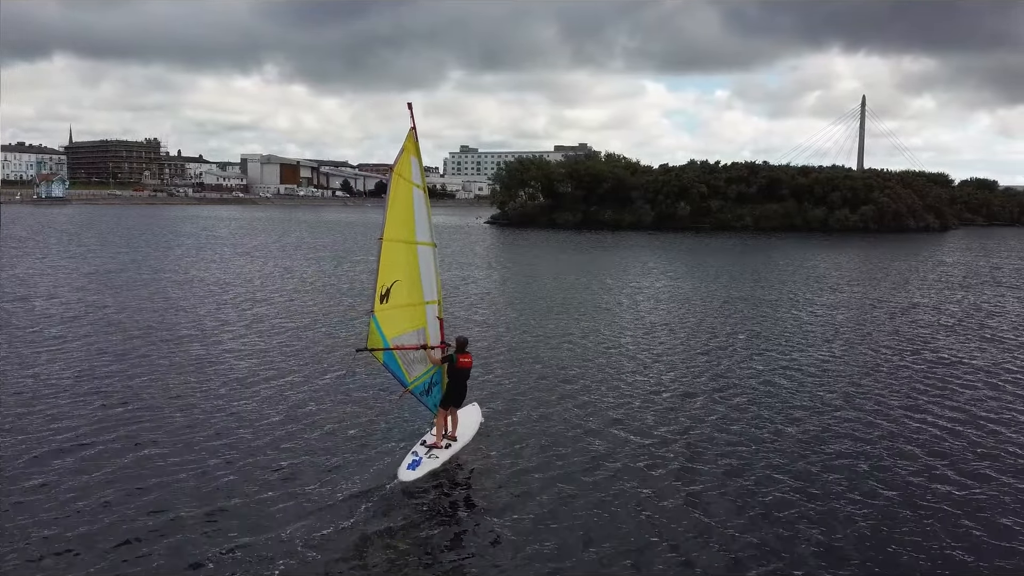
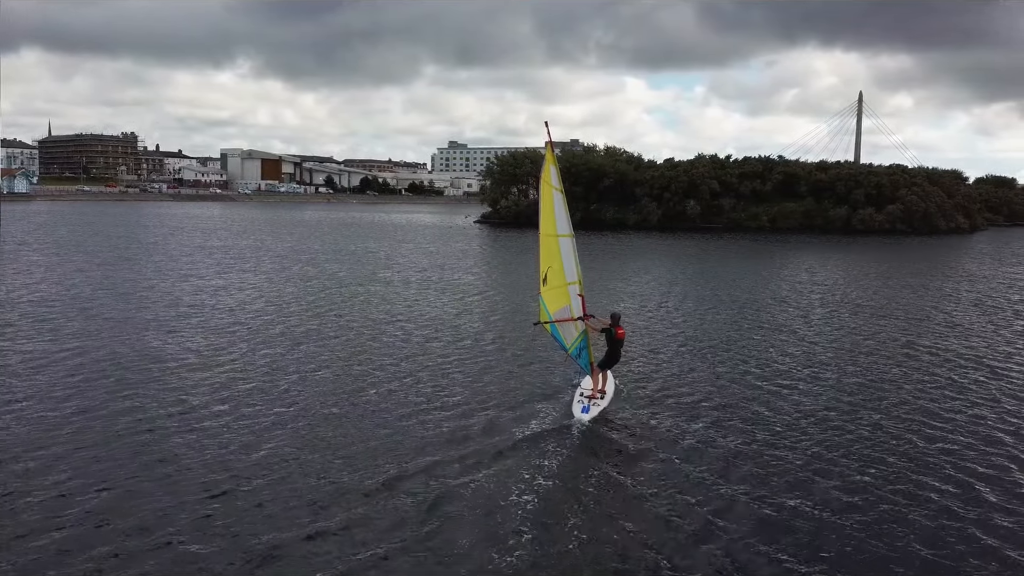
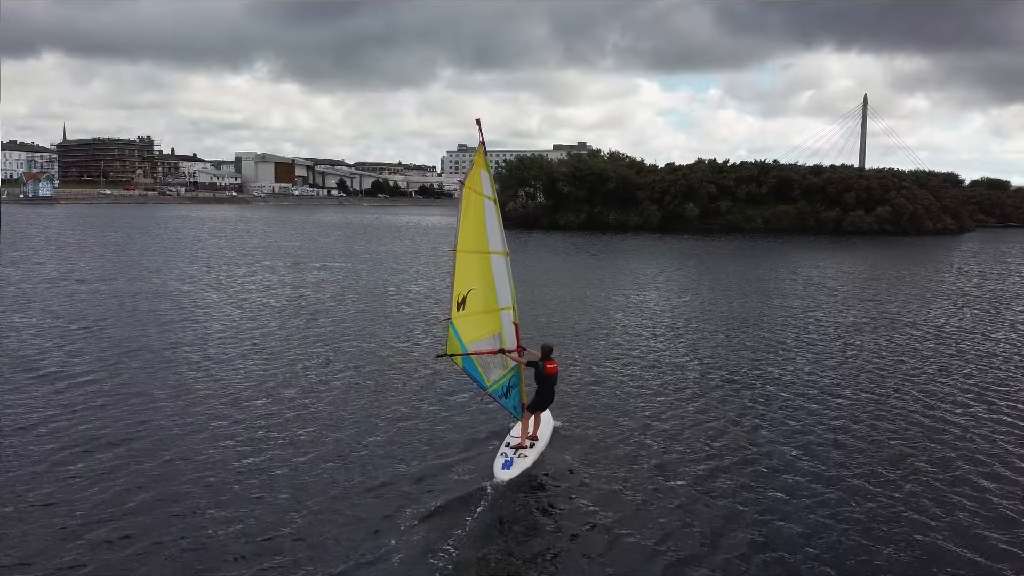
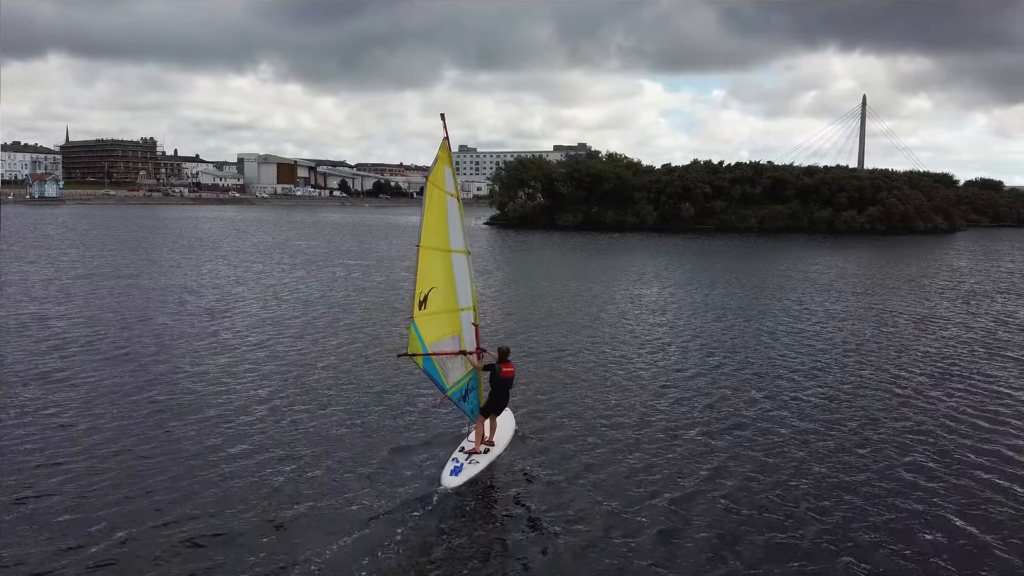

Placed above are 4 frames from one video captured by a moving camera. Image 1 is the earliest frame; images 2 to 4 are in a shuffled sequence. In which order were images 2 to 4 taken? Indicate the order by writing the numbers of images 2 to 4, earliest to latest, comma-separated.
4, 3, 2
